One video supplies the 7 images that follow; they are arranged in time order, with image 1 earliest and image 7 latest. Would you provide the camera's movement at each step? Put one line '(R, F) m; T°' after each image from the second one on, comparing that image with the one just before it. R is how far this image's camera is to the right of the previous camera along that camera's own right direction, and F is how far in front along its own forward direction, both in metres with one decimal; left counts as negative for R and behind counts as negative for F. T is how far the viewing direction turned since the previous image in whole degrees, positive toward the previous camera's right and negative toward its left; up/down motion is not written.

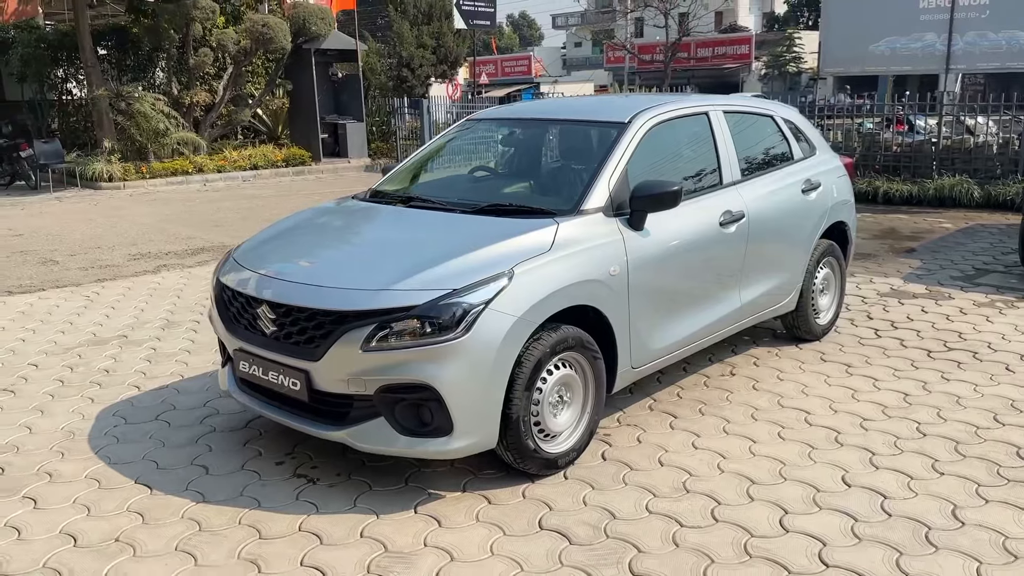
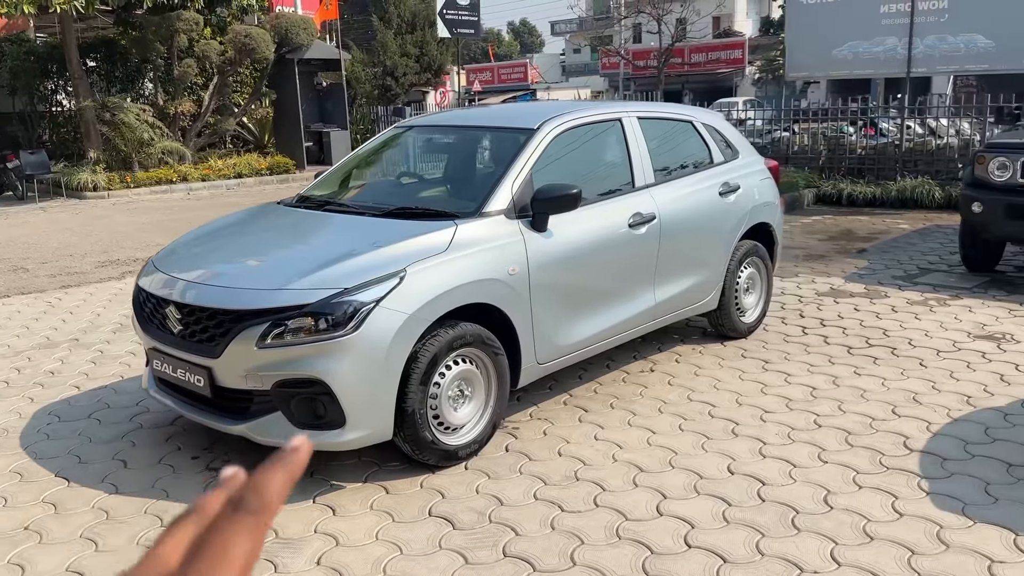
(+0.5, -0.2) m; 0°
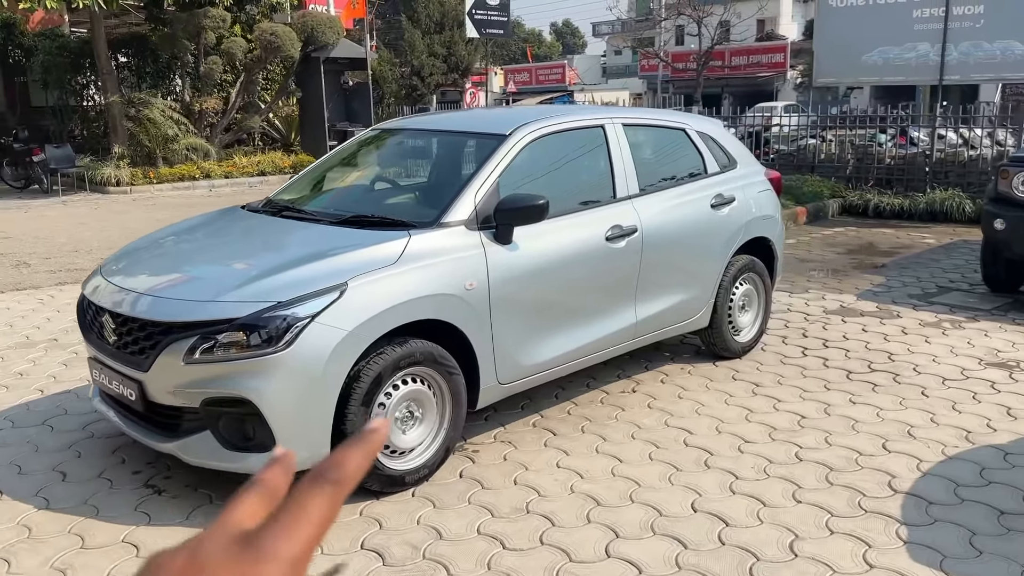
(+0.4, +0.3) m; -3°
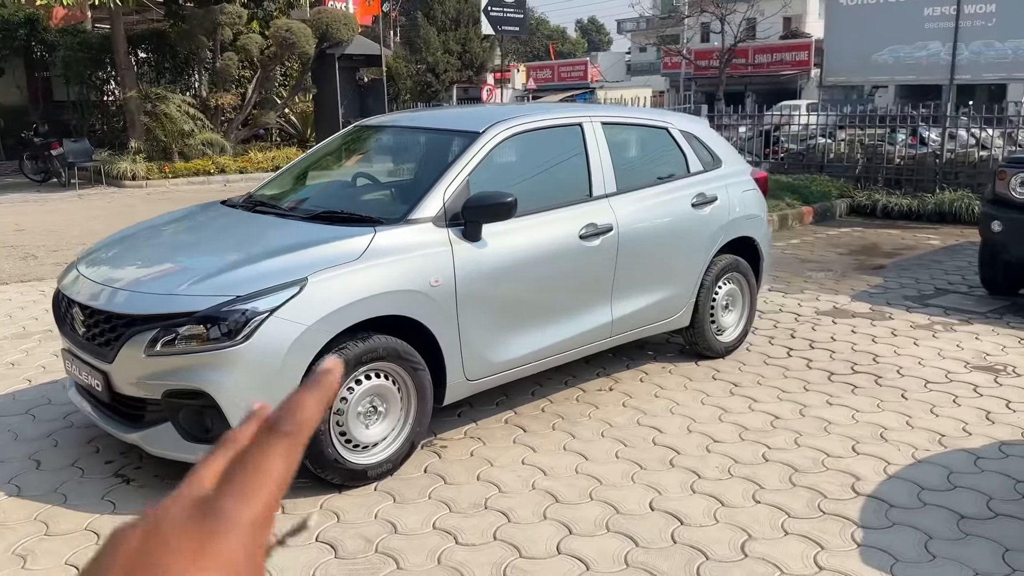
(+0.3, 0.0) m; -2°
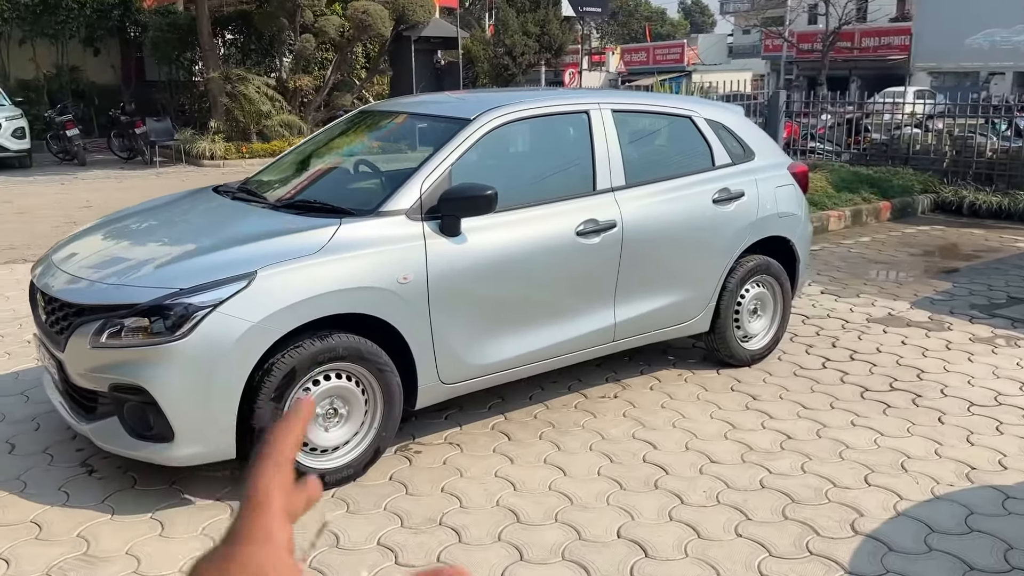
(+0.5, +0.3) m; -6°
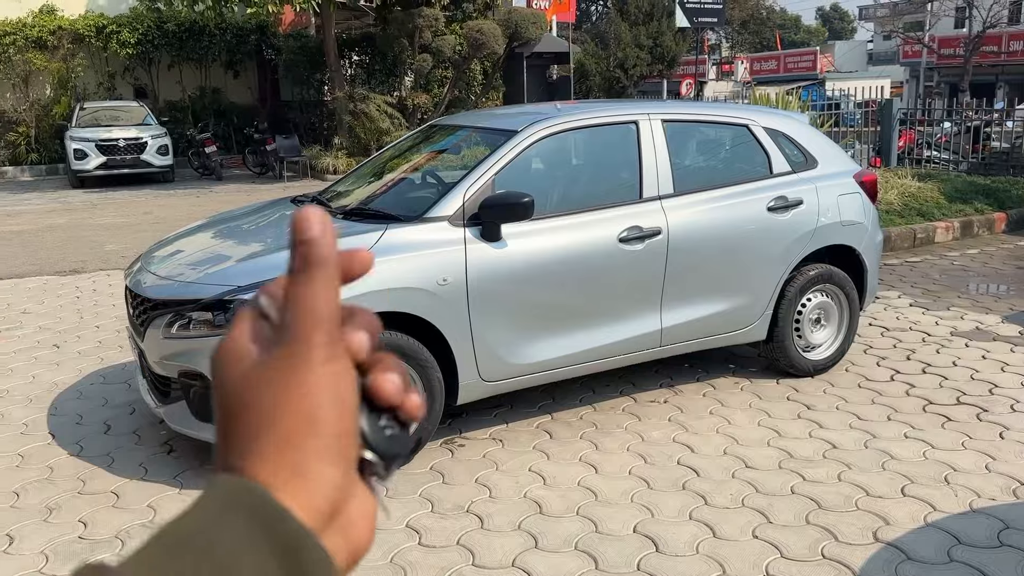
(+0.4, -0.2) m; -8°
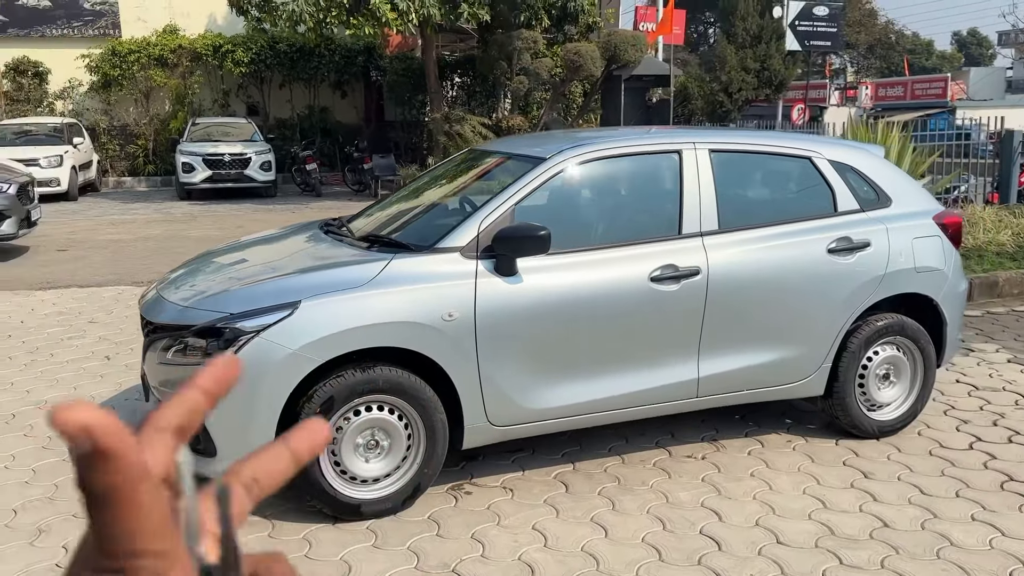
(+0.4, +0.3) m; -7°
